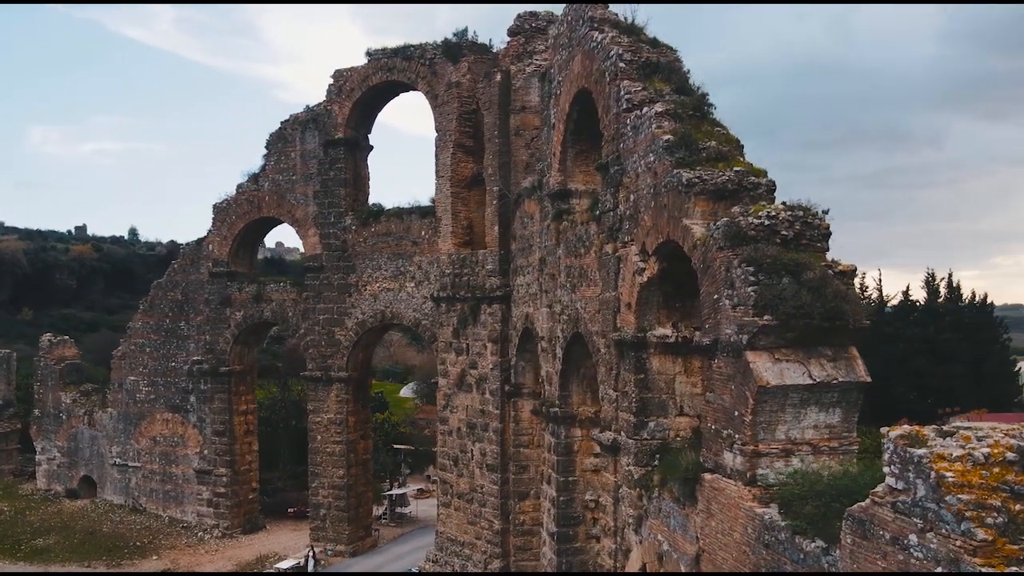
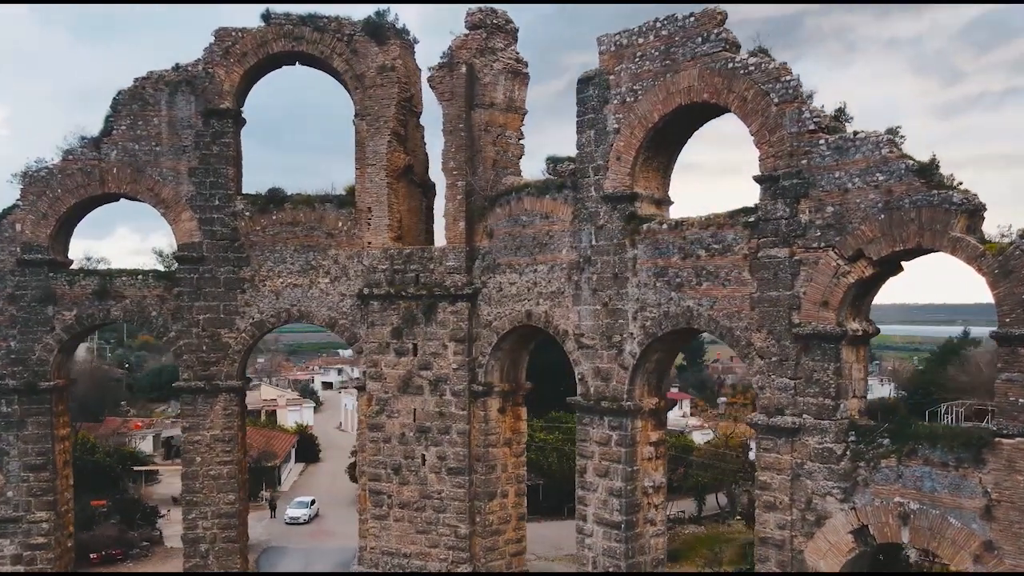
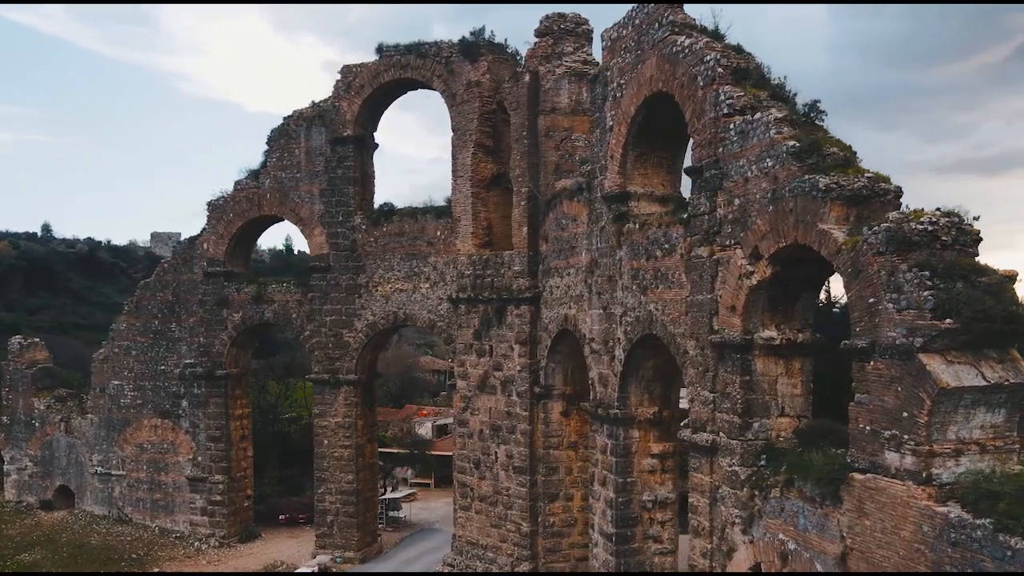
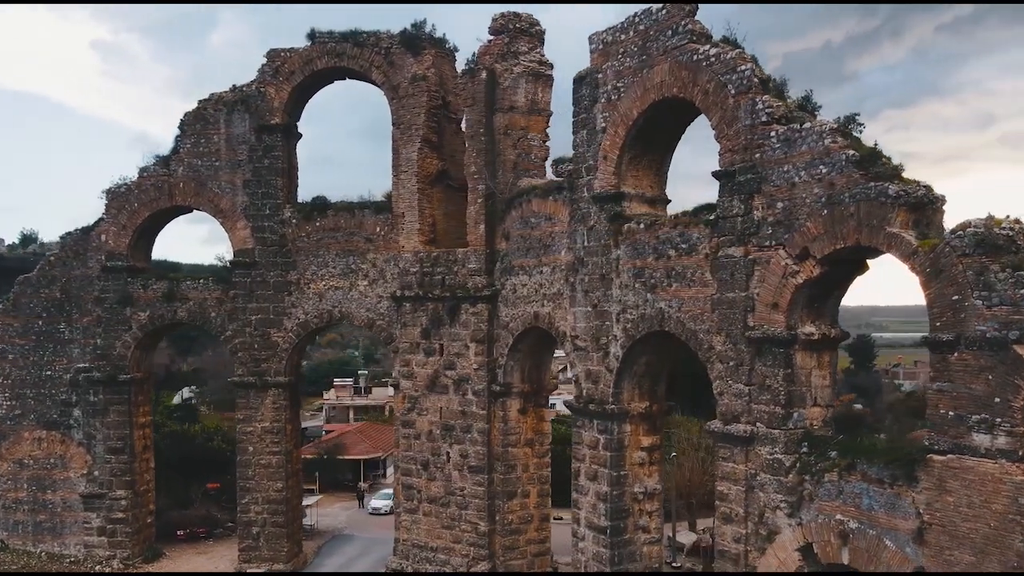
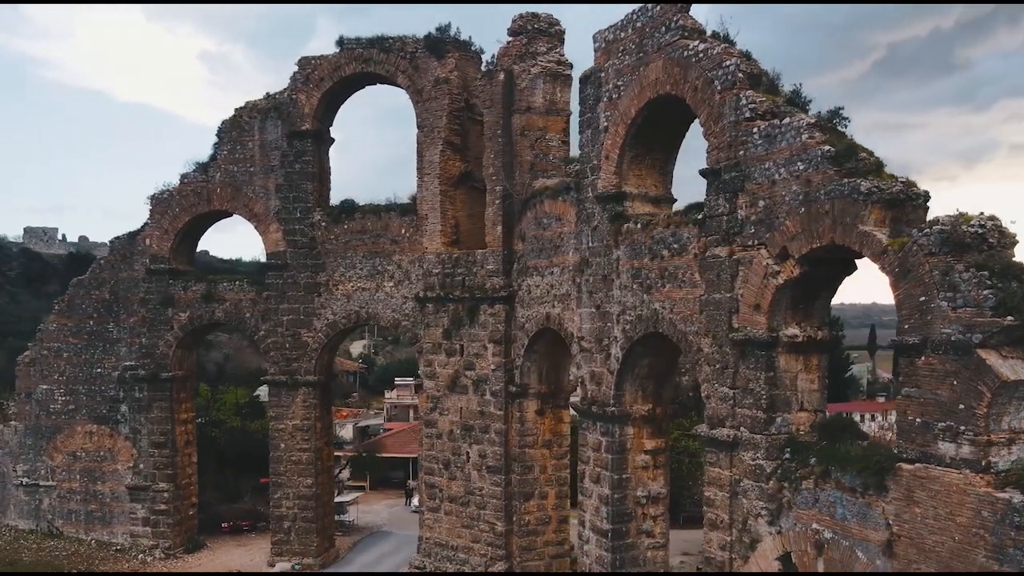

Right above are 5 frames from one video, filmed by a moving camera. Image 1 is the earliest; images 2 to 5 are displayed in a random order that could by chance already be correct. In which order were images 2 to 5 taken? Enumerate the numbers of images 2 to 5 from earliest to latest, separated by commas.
3, 5, 4, 2
